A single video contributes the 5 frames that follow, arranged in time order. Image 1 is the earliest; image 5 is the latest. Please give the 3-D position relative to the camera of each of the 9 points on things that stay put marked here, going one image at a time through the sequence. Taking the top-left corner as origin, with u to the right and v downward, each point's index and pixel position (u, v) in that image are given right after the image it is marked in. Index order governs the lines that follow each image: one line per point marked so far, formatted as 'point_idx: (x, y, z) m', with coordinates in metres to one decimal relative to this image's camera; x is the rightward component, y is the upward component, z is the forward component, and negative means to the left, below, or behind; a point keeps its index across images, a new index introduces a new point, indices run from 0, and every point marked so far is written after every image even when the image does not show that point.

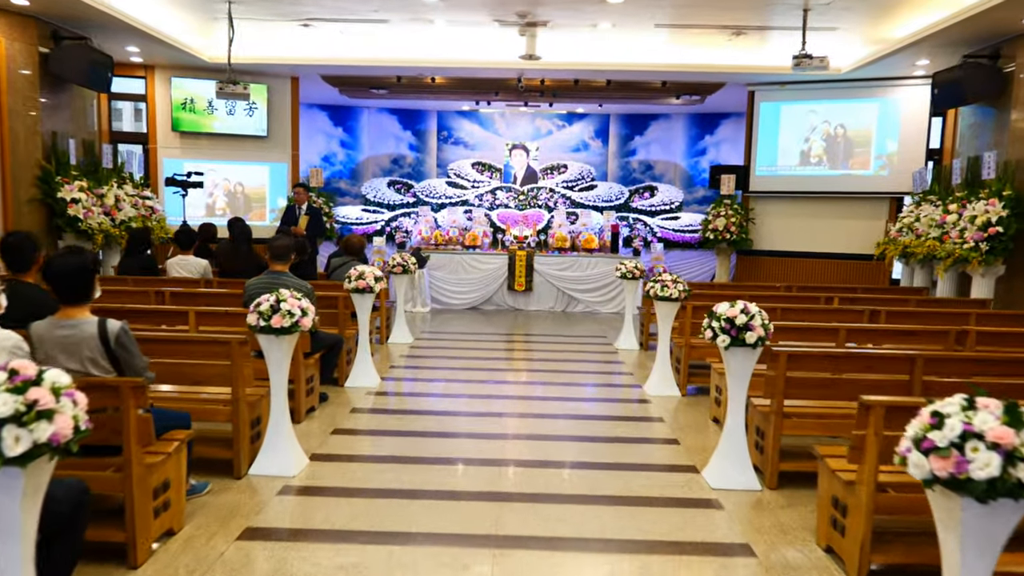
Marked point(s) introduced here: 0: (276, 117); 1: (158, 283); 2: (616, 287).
0: (-3.2, +2.3, +10.0) m
1: (-3.1, 0.0, +6.6) m
2: (+1.6, 0.0, +11.1) m
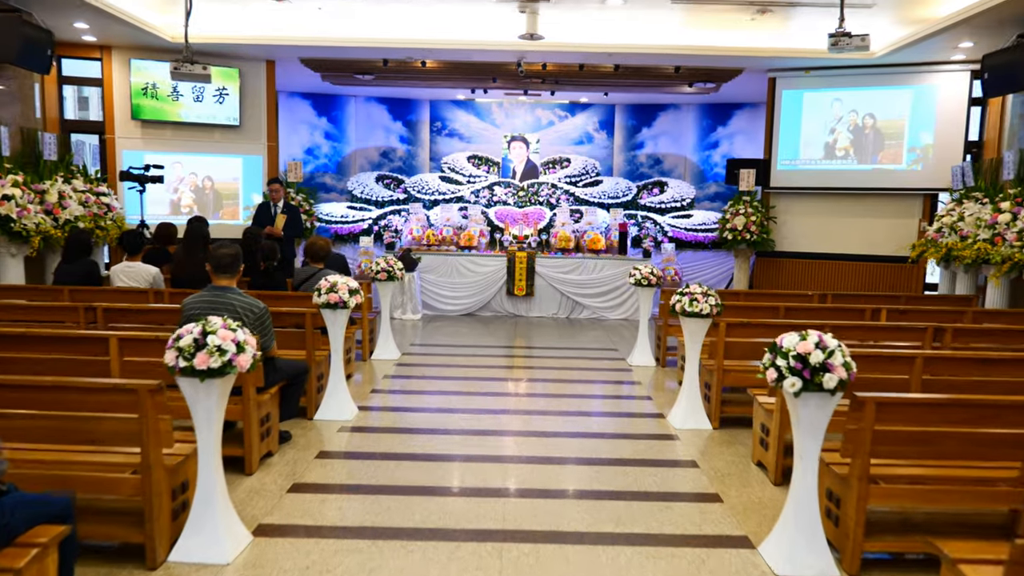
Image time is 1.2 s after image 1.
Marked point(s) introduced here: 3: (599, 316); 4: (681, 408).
0: (-3.2, +2.2, +9.1) m
1: (-3.1, 0.0, +5.6) m
2: (+1.6, 0.0, +10.2) m
3: (+1.2, -0.4, +10.3) m
4: (+1.2, -0.8, +5.3) m
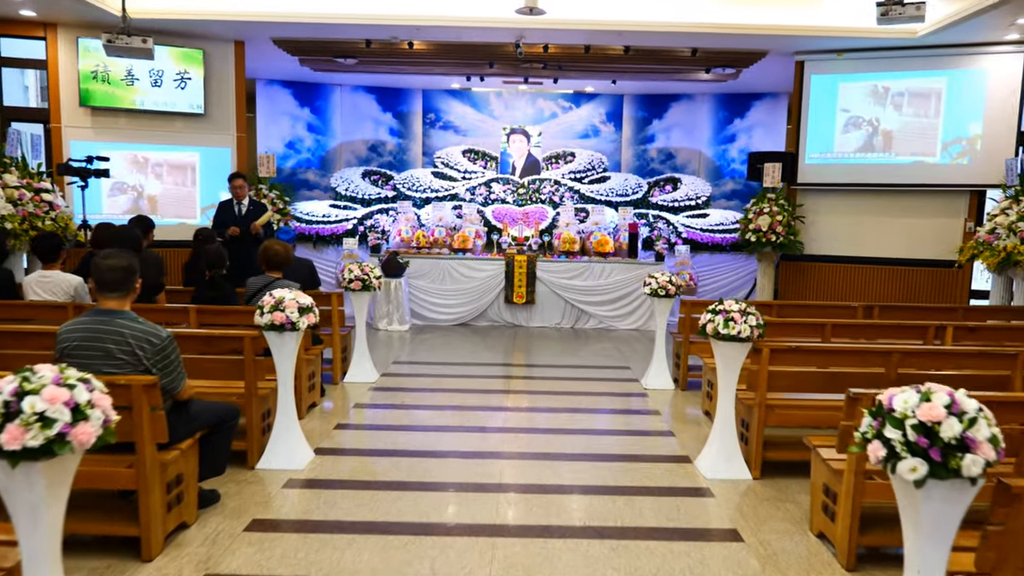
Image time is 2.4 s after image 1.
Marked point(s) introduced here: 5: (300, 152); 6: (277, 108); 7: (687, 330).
0: (-3.2, +2.1, +8.1) m
1: (-3.2, -0.1, +4.6) m
2: (+1.5, -0.1, +9.2) m
3: (+1.2, -0.5, +9.3) m
4: (+1.1, -0.9, +4.3) m
5: (-3.1, +2.0, +11.1) m
6: (-3.5, +2.7, +11.0) m
7: (+1.4, -0.3, +6.0) m
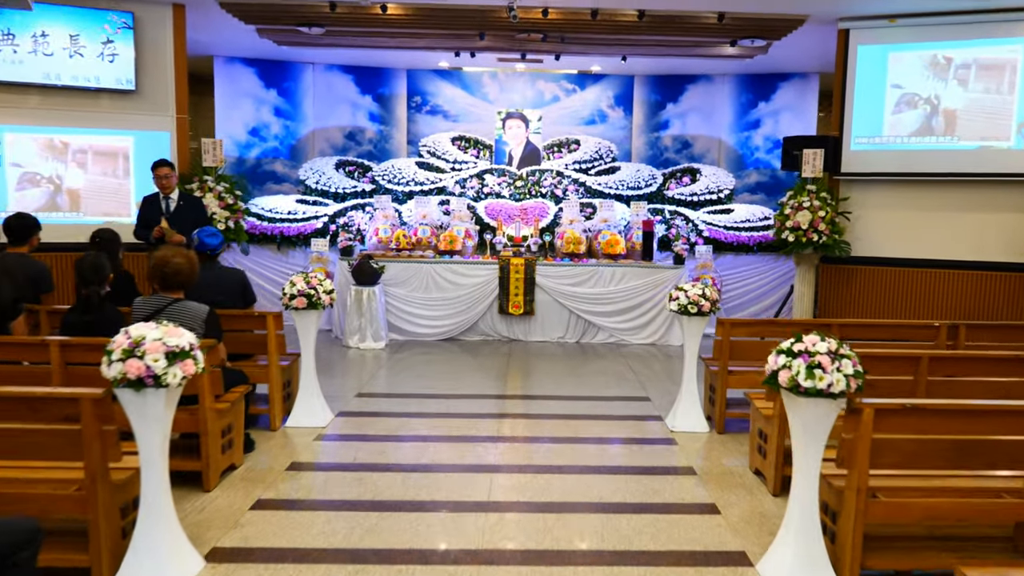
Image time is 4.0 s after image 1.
0: (-3.3, +2.0, +6.8) m
1: (-3.2, -0.3, +3.3) m
2: (+1.5, -0.2, +7.9) m
3: (+1.1, -0.6, +7.9) m
4: (+1.1, -1.0, +2.9) m
5: (-3.2, +1.9, +9.8) m
6: (-3.5, +2.6, +9.7) m
7: (+1.3, -0.4, +4.7) m
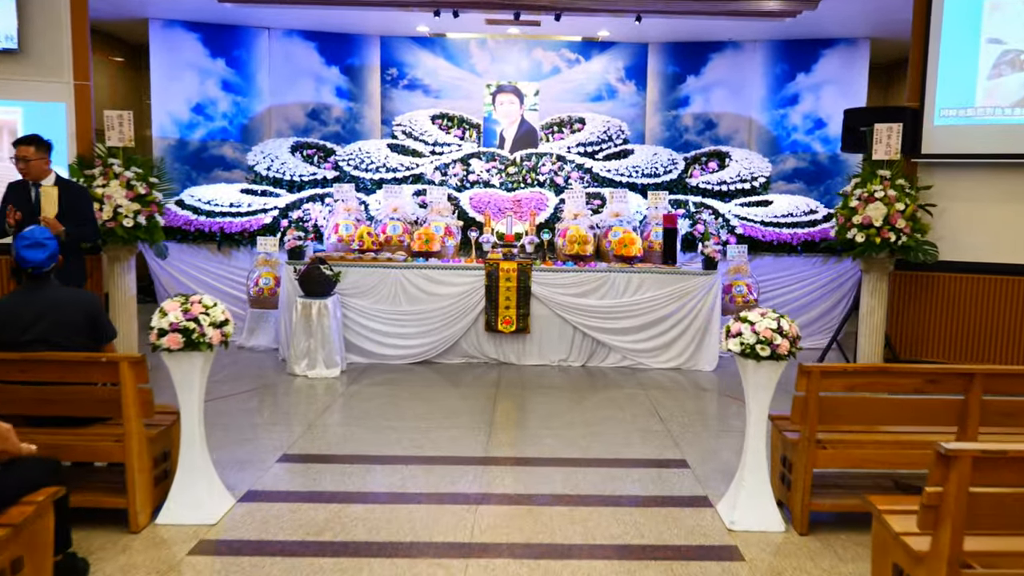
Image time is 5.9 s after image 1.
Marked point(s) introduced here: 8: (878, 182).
0: (-3.4, +1.9, +5.2) m
1: (-3.3, -0.4, +1.8) m
2: (+1.4, -0.3, +6.3) m
3: (+1.1, -0.7, +6.4) m
4: (+1.0, -1.2, +1.4) m
5: (-3.3, +1.9, +8.2) m
6: (-3.6, +2.5, +8.1) m
7: (+1.3, -0.6, +3.2) m
8: (+2.9, +0.9, +6.1) m
